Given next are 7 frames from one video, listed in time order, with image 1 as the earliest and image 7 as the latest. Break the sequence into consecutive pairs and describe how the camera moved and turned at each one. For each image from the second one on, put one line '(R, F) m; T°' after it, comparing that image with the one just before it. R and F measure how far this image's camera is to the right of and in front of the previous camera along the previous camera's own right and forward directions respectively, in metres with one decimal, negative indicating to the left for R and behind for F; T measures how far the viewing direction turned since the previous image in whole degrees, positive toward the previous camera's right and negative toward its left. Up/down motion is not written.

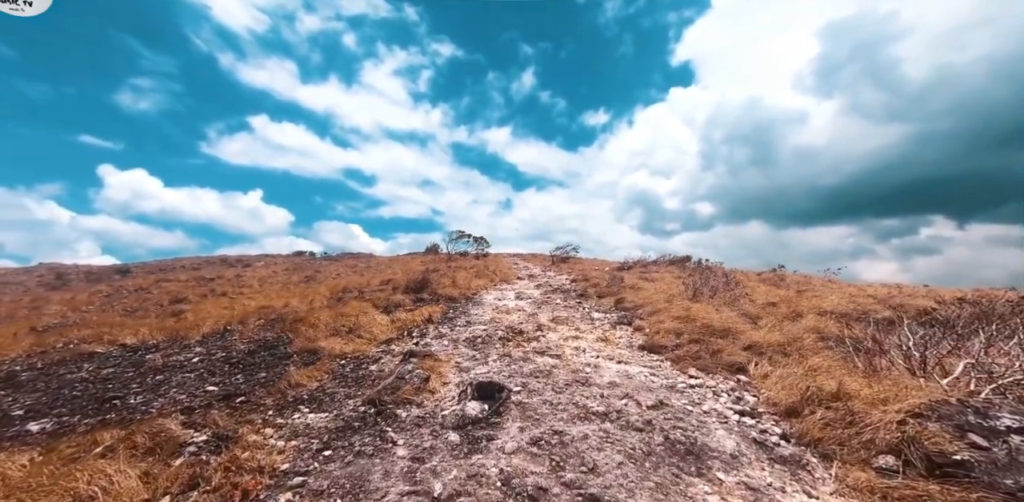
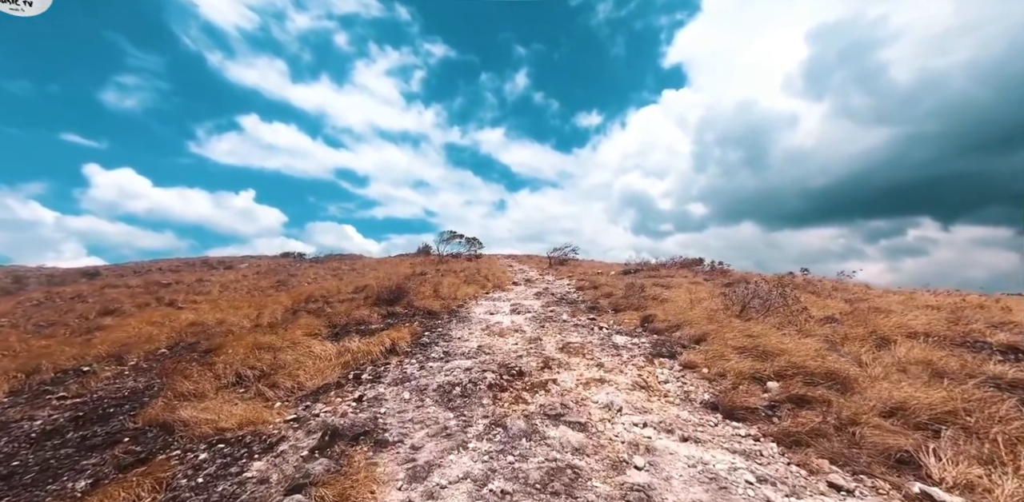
(0.0, +3.7) m; +1°
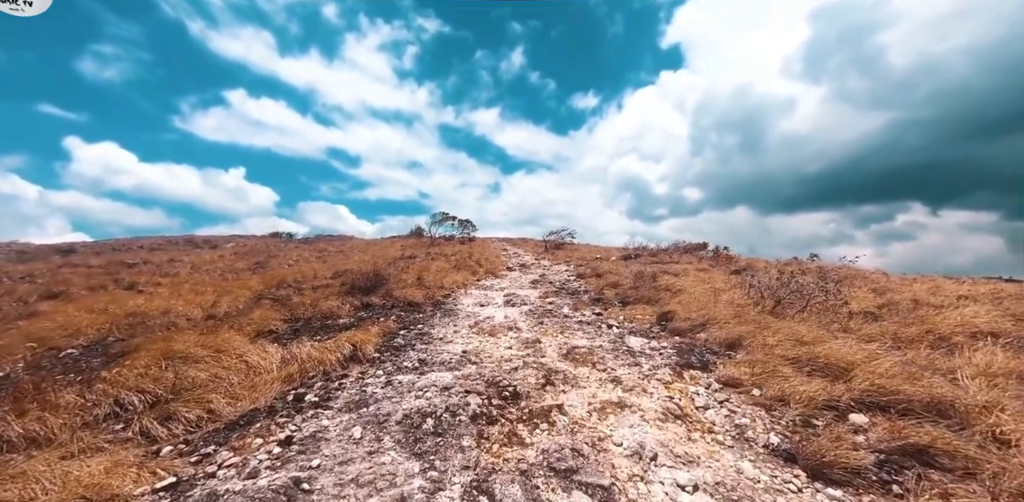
(0.0, +2.0) m; +1°
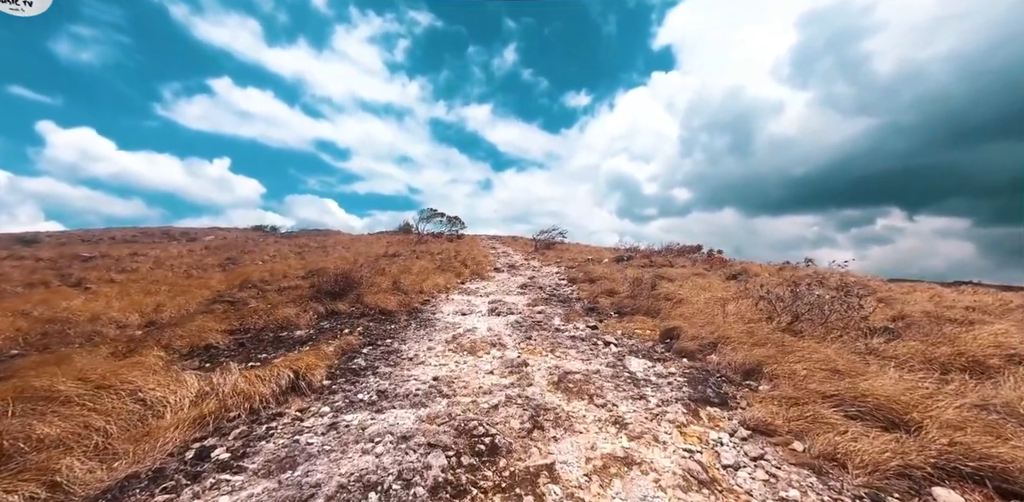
(+0.1, +1.4) m; +2°
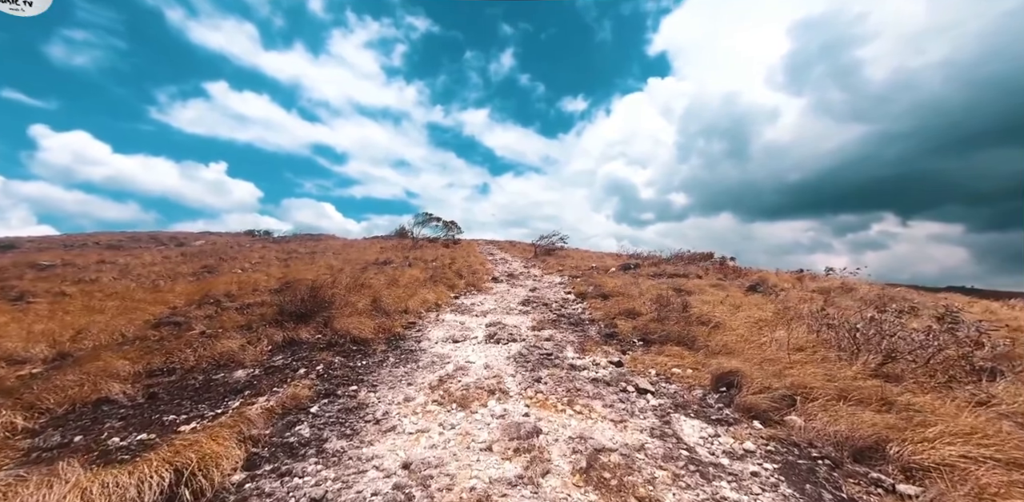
(-0.1, +2.2) m; 0°
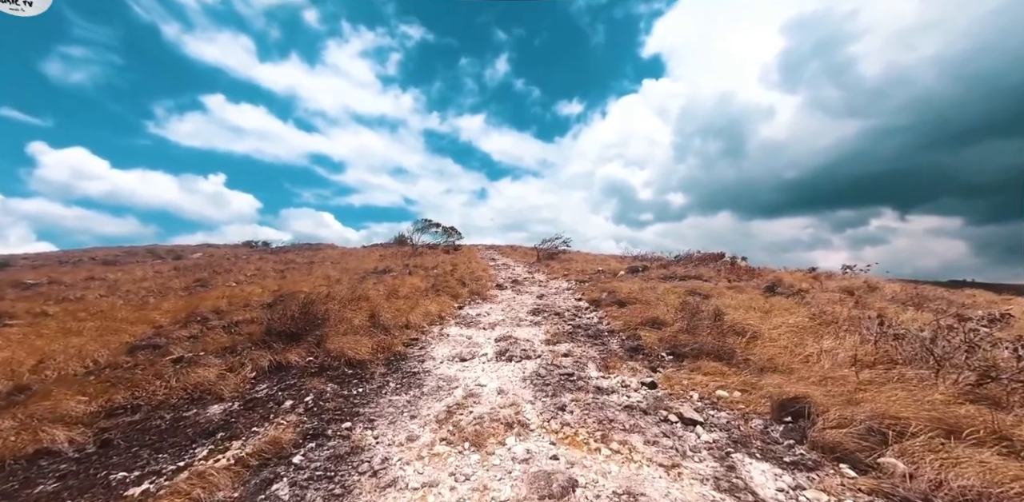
(-0.3, +1.1) m; 0°
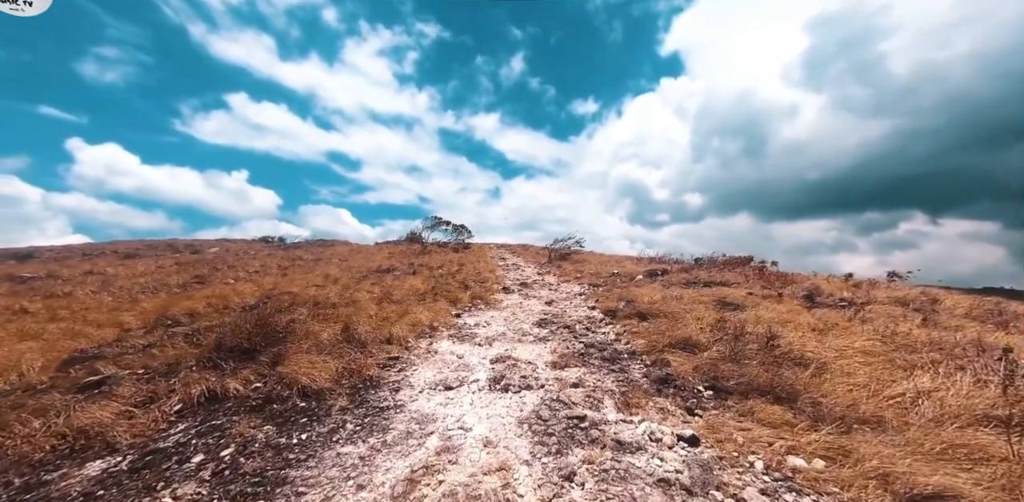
(+0.3, +1.9) m; -2°
